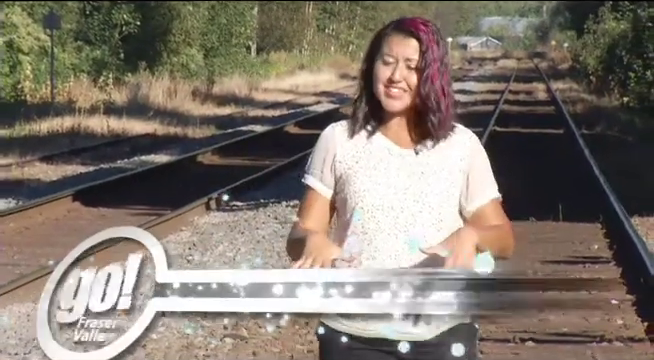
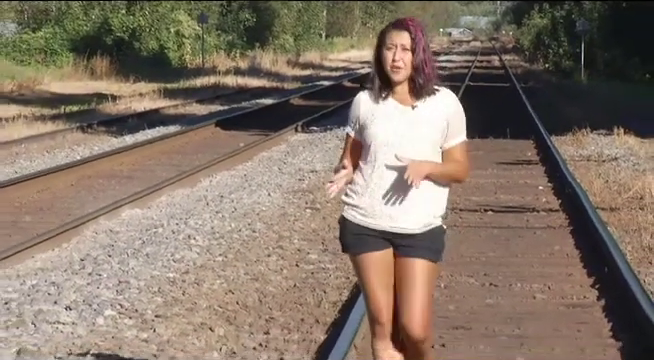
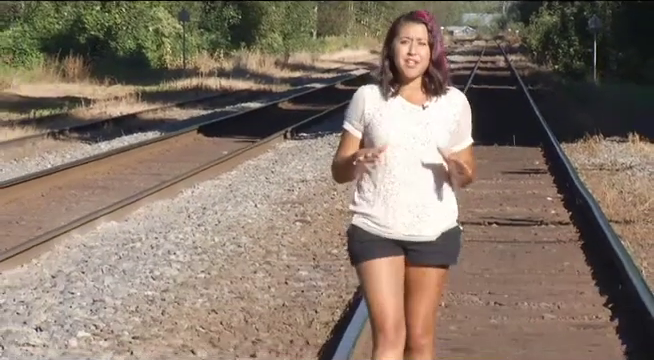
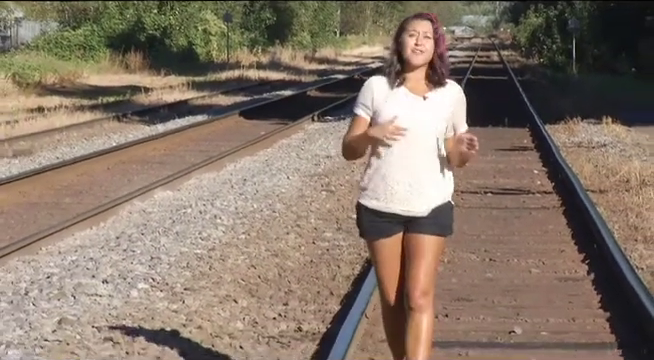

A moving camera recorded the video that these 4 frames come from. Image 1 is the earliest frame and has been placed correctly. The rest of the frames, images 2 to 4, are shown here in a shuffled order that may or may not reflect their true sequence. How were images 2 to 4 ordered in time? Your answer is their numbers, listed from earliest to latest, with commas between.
3, 2, 4
